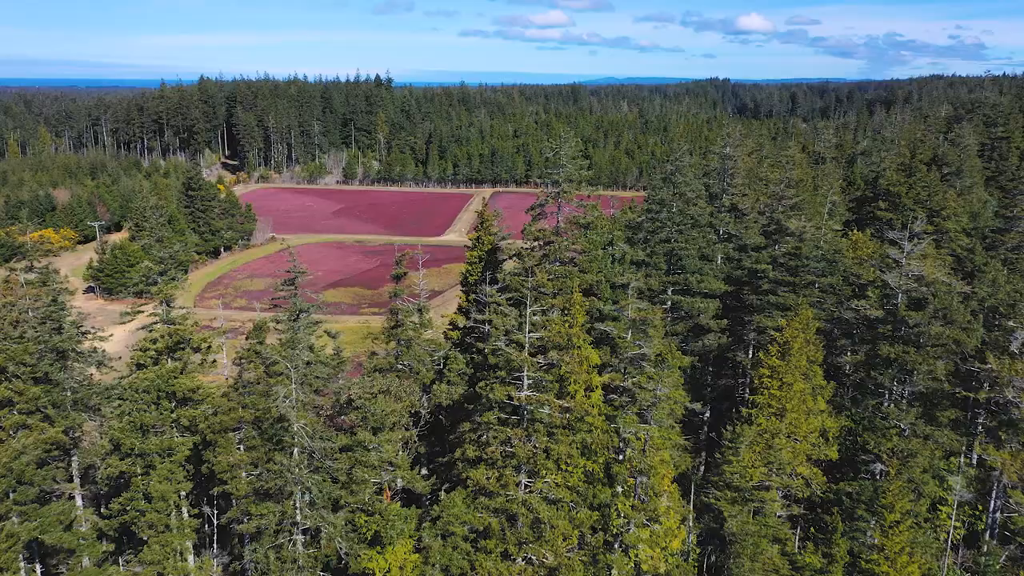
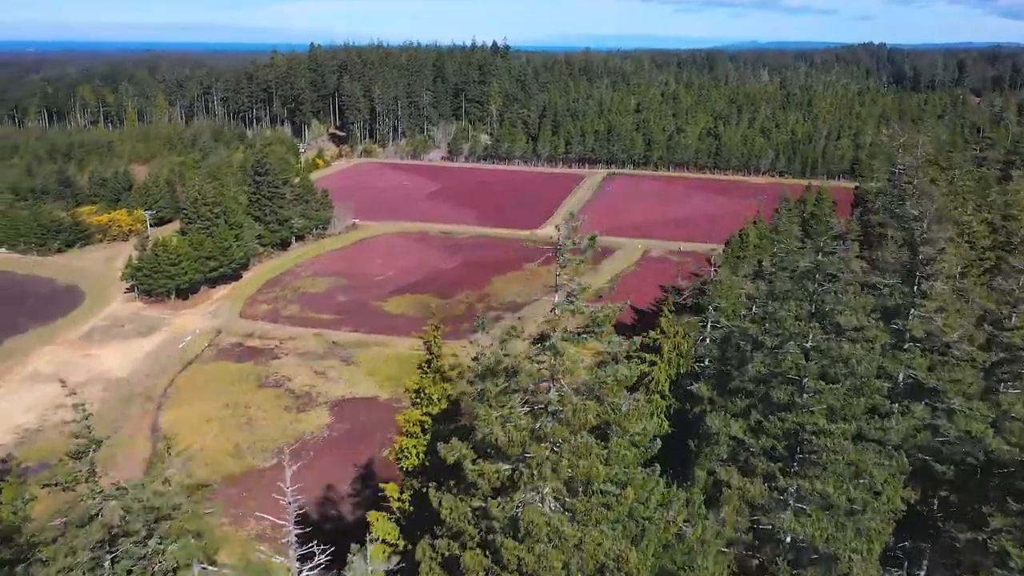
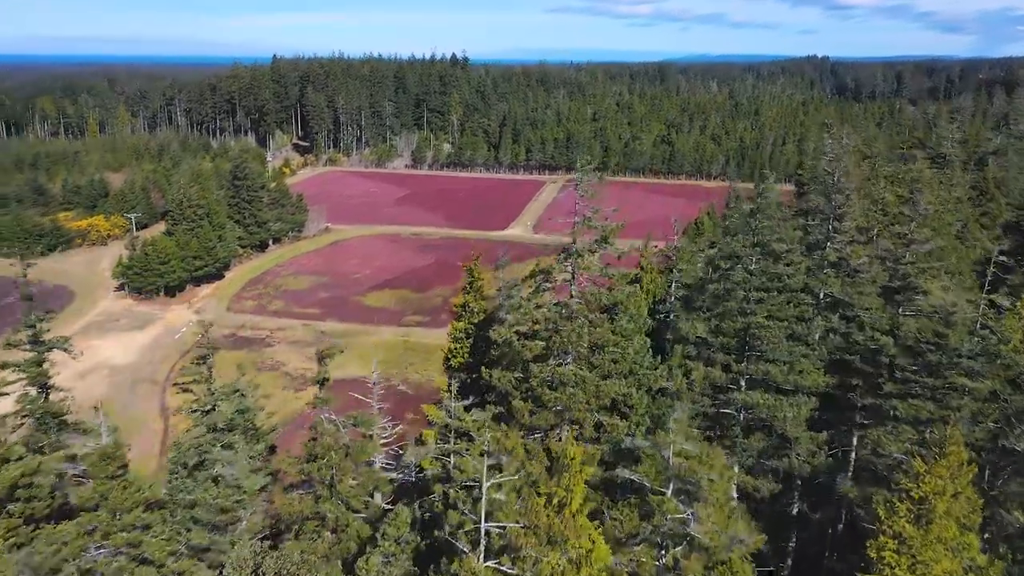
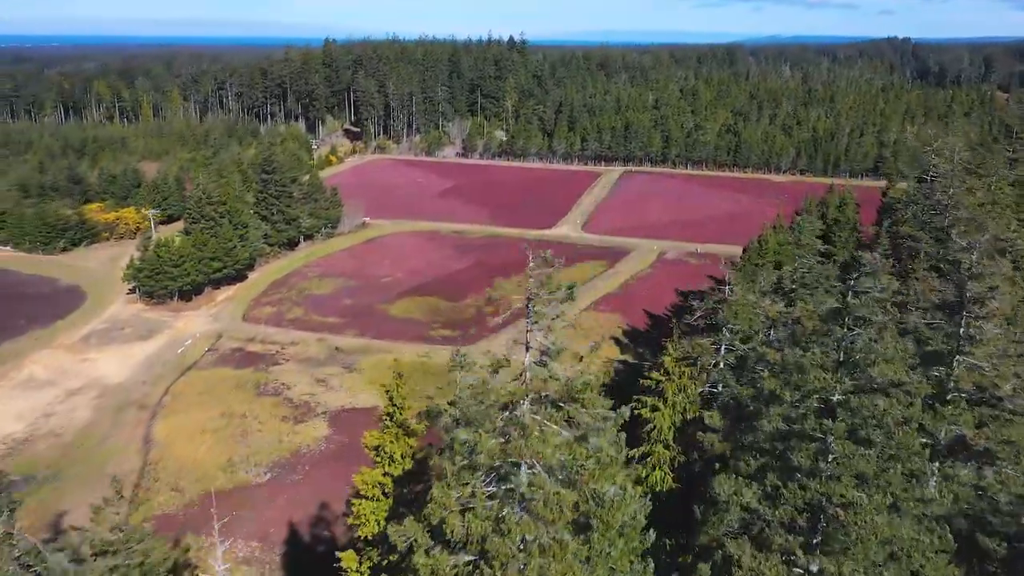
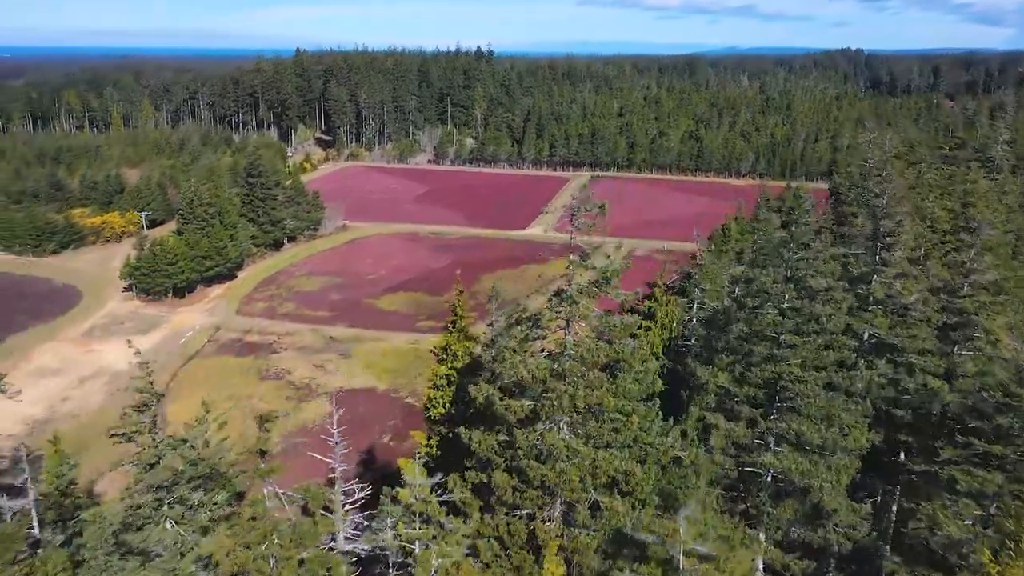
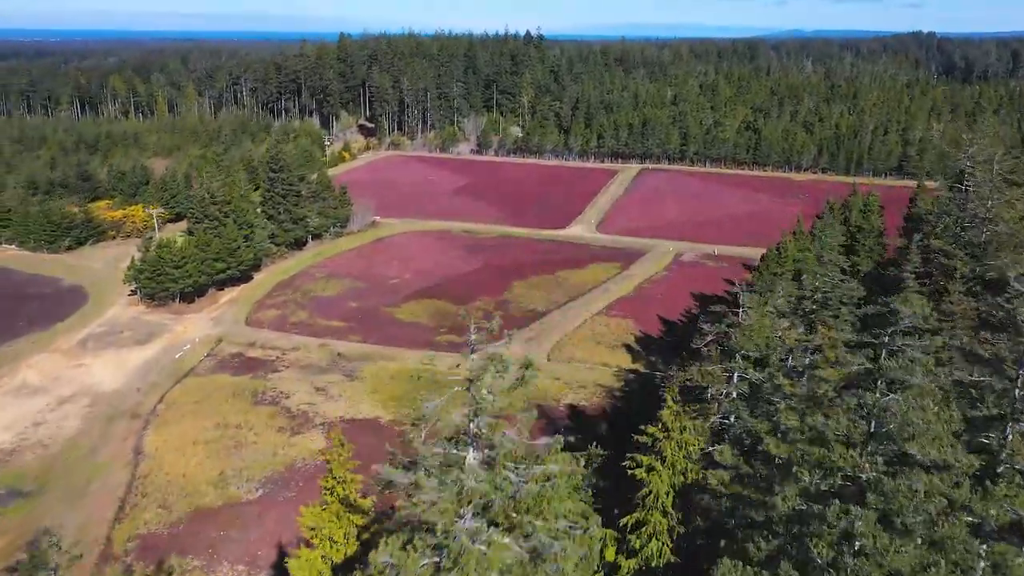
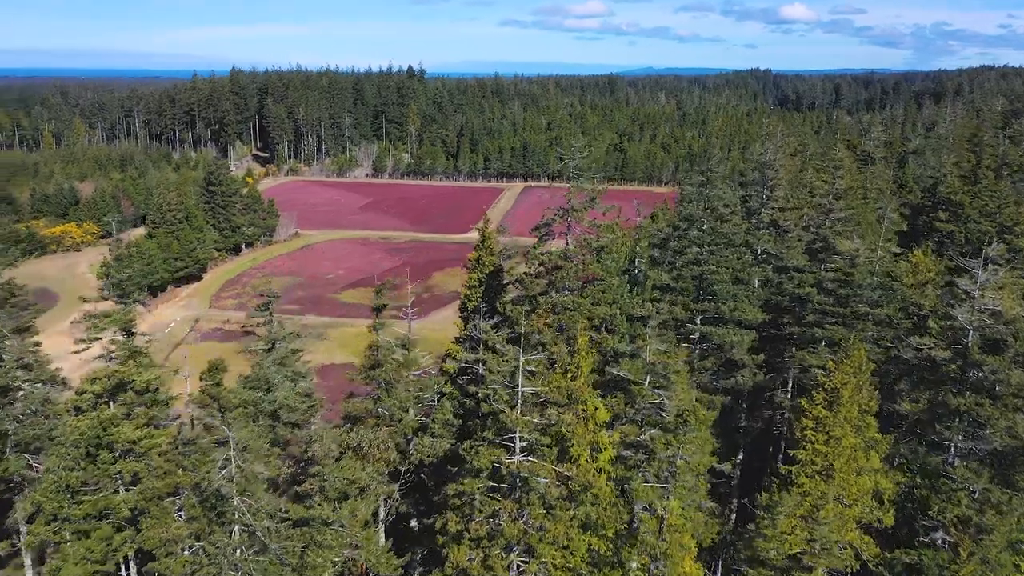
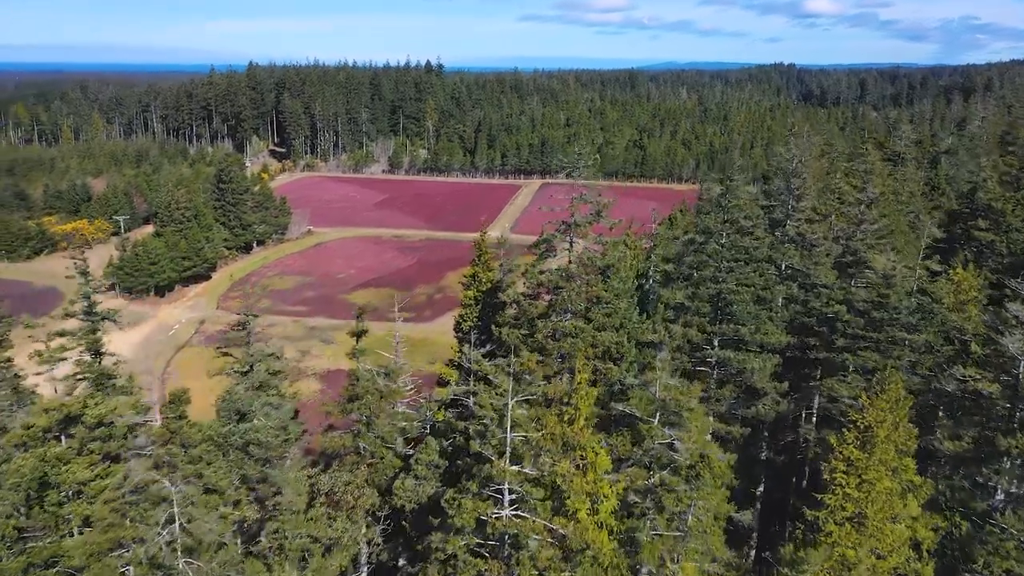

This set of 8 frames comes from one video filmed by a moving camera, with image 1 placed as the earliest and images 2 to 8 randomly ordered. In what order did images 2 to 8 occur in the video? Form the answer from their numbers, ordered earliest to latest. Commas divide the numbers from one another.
7, 8, 3, 5, 2, 4, 6
